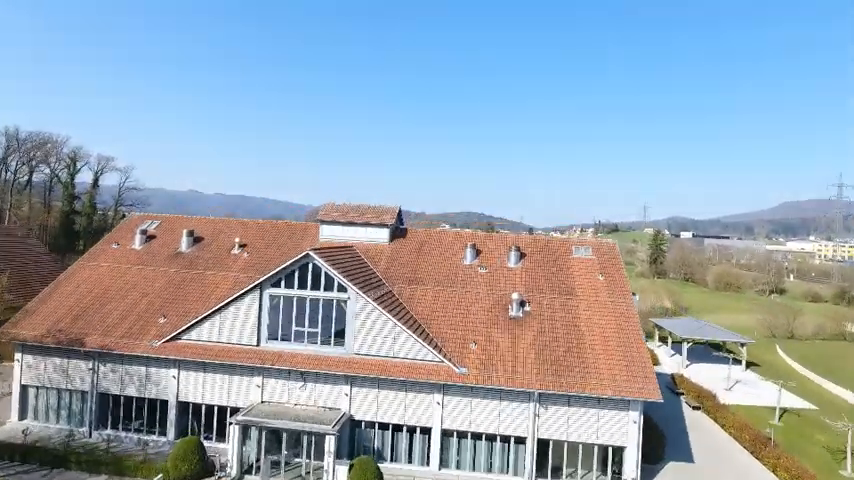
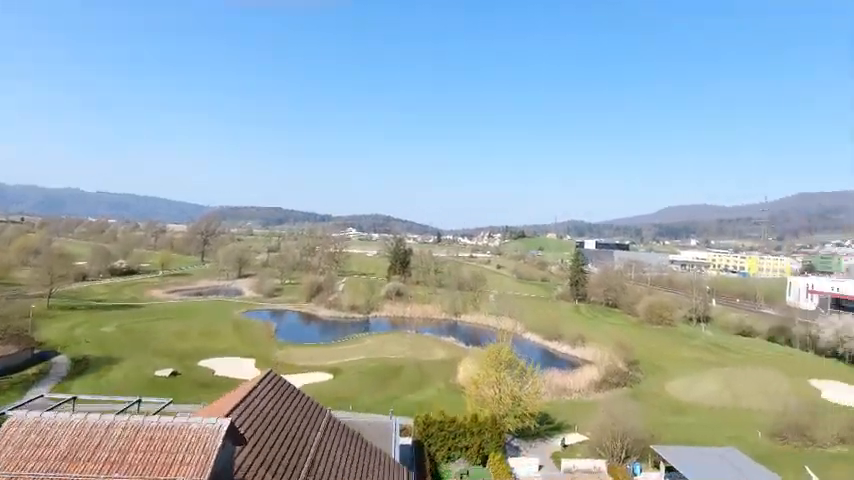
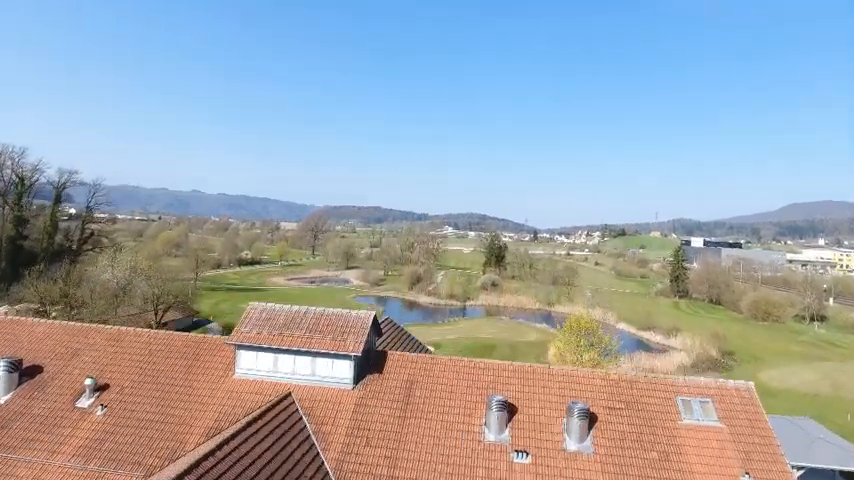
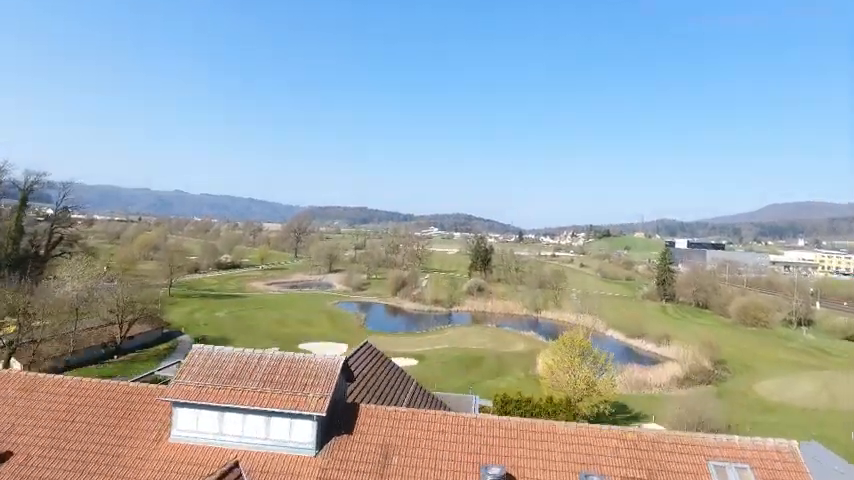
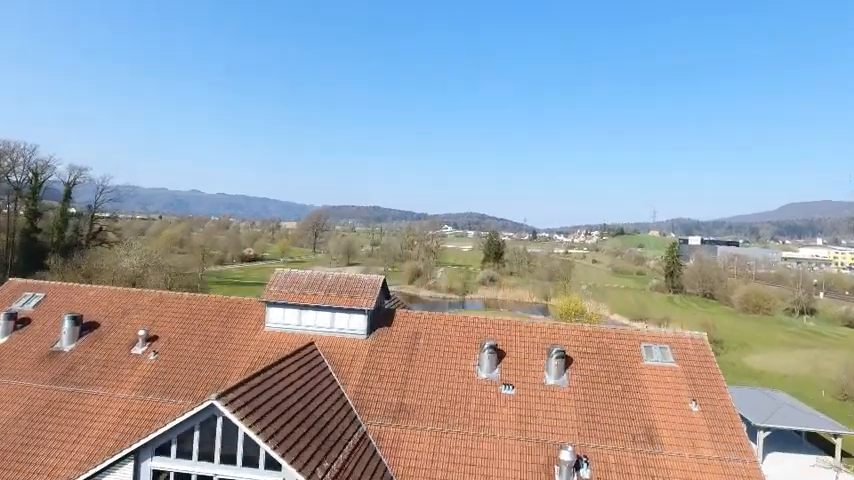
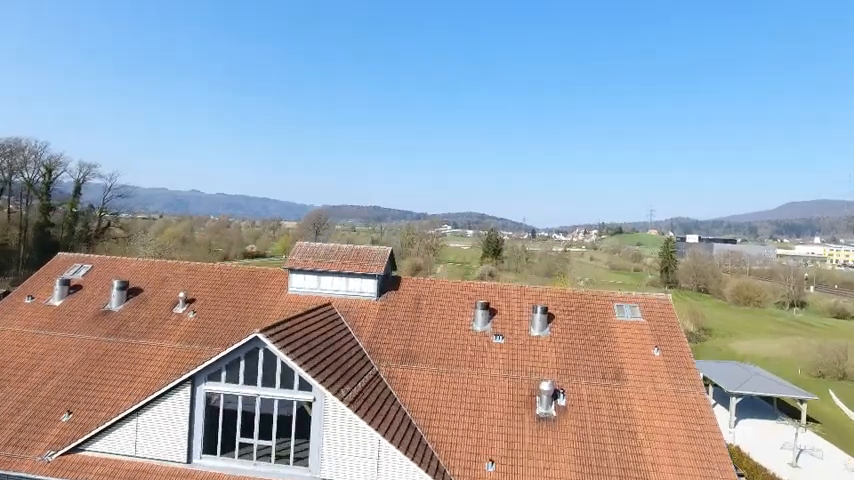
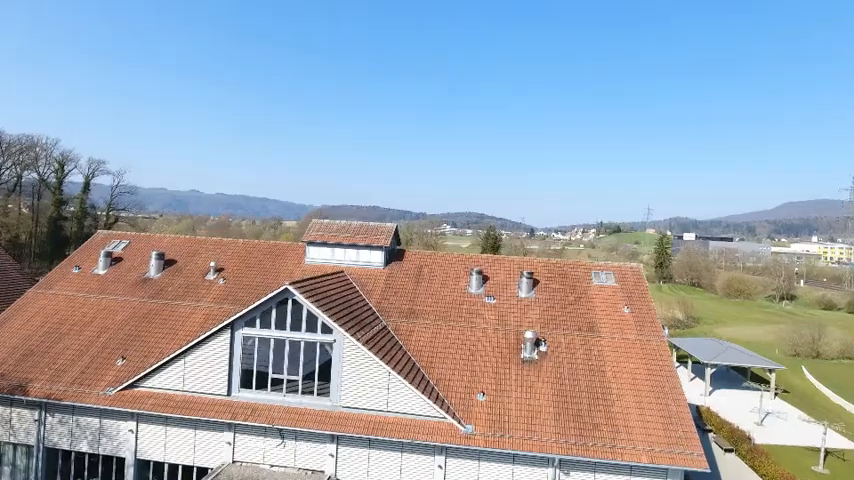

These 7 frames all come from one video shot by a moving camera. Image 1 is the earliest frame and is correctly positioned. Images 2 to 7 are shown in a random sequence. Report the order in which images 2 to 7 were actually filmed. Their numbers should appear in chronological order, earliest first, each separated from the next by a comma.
7, 6, 5, 3, 4, 2
